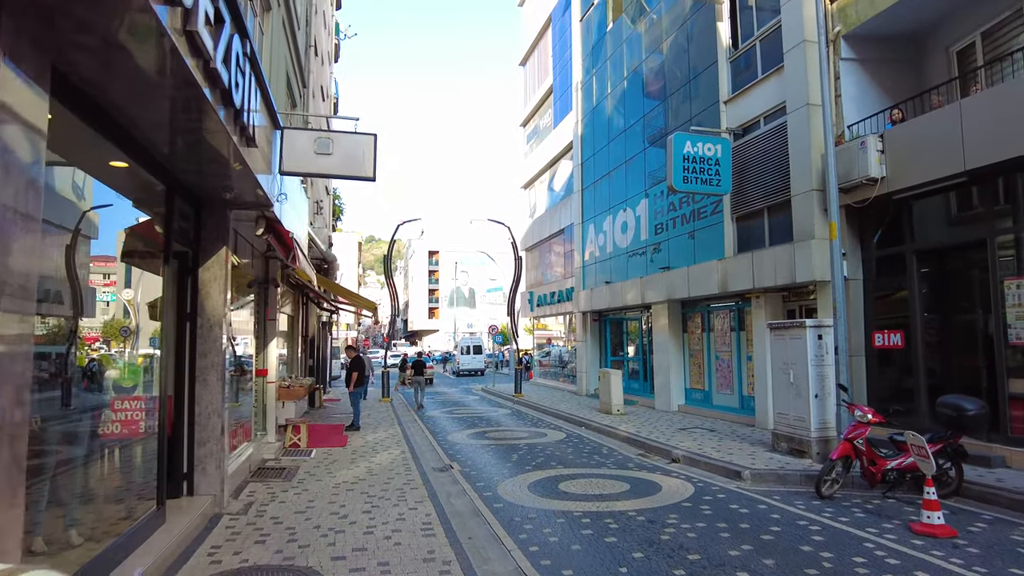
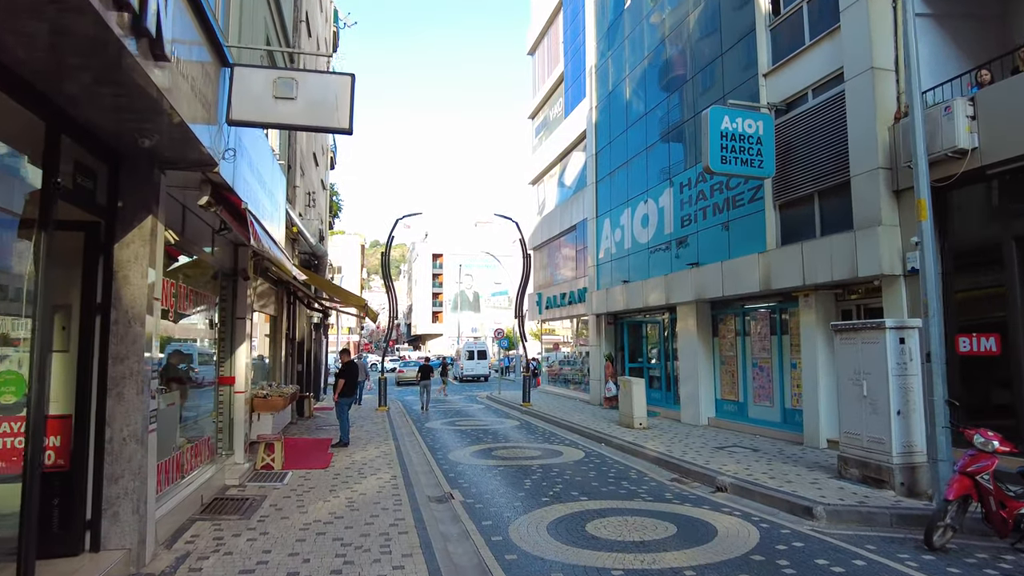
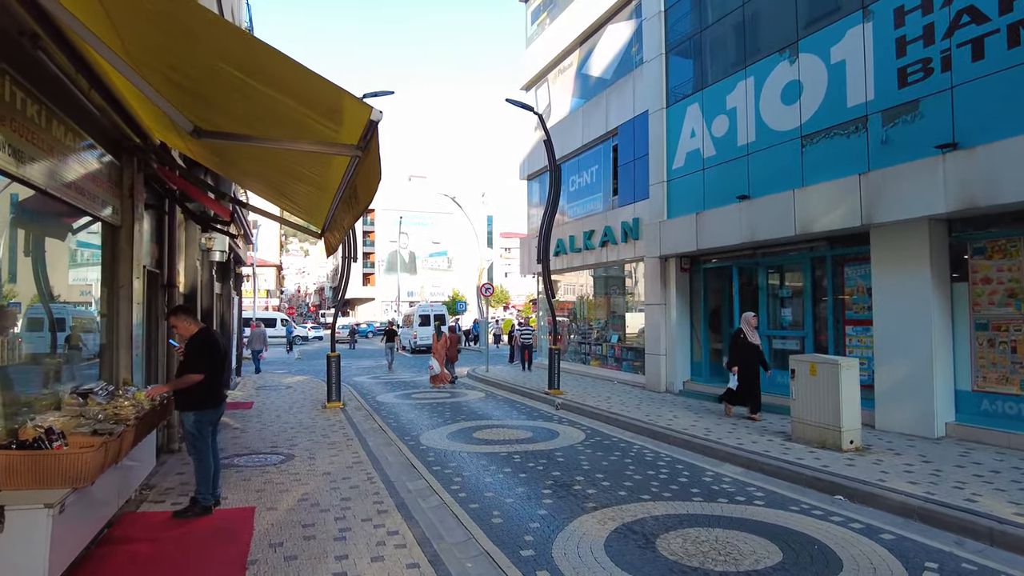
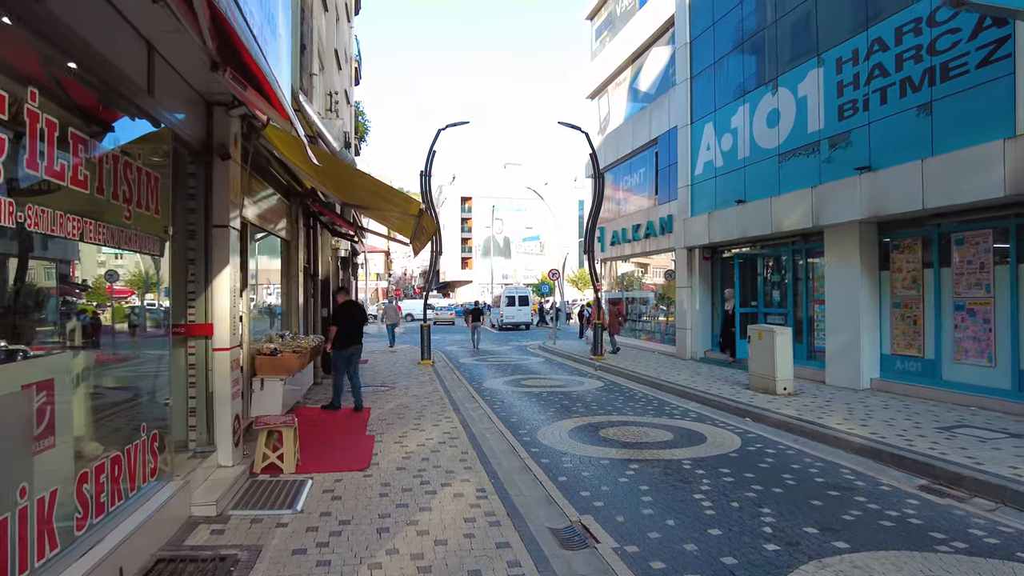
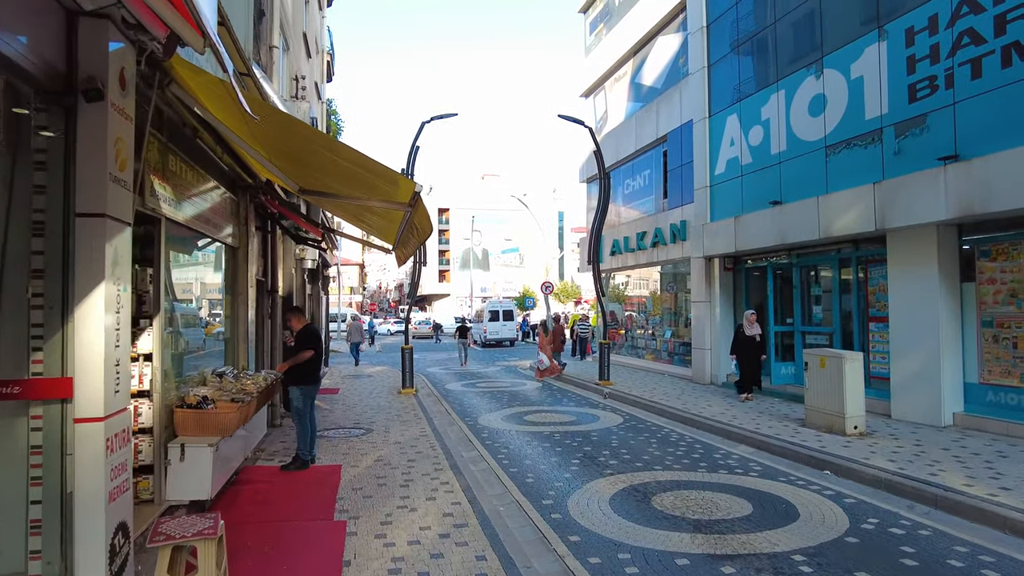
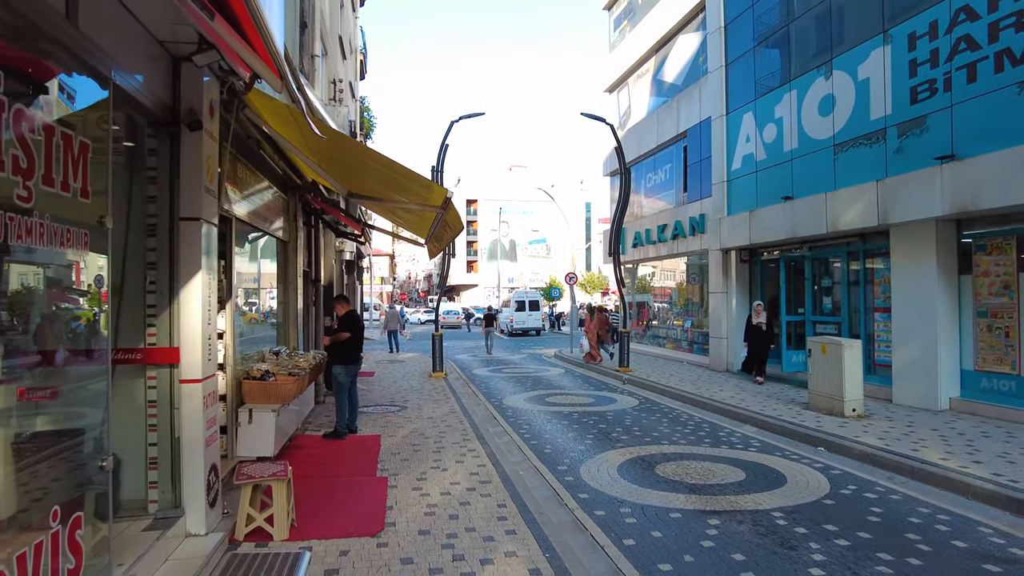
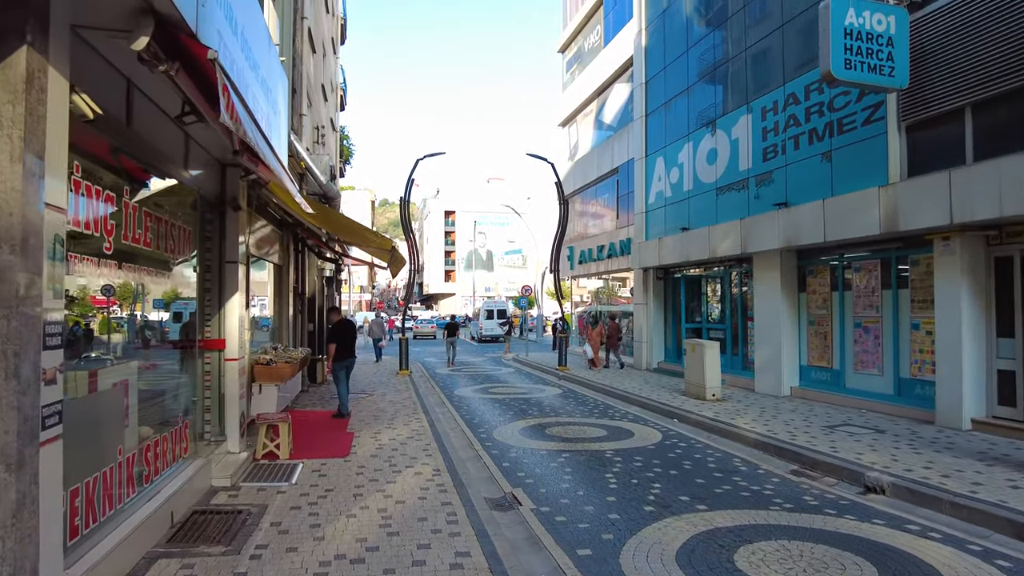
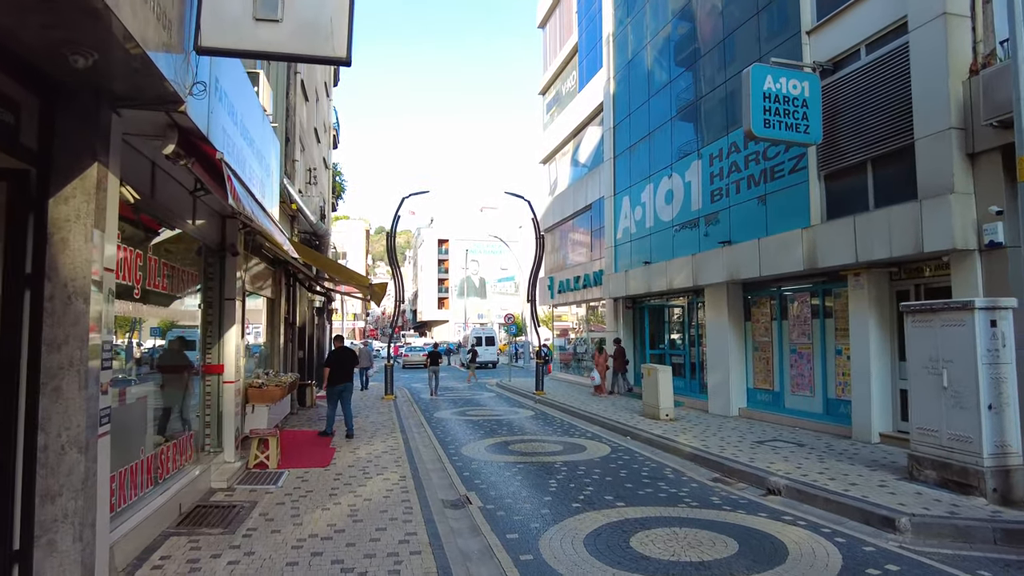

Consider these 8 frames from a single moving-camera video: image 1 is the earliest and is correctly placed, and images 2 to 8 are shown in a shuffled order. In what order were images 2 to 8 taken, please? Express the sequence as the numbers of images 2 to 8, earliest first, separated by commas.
2, 8, 7, 4, 6, 5, 3
